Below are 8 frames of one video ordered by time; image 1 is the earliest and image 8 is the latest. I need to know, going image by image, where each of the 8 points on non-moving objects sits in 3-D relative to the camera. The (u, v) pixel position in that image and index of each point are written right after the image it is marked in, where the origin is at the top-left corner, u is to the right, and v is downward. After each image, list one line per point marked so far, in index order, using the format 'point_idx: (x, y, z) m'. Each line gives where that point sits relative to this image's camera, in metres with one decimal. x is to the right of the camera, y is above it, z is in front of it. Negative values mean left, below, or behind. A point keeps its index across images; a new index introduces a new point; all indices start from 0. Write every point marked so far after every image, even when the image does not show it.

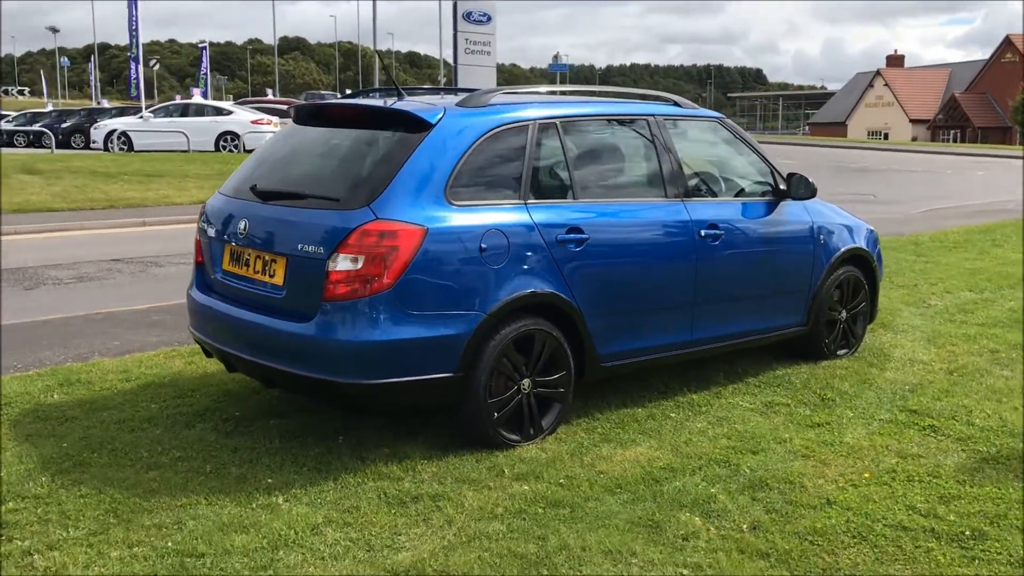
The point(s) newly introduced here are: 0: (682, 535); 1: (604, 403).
0: (+0.5, -0.8, +3.0) m
1: (+0.4, -0.5, +4.3) m
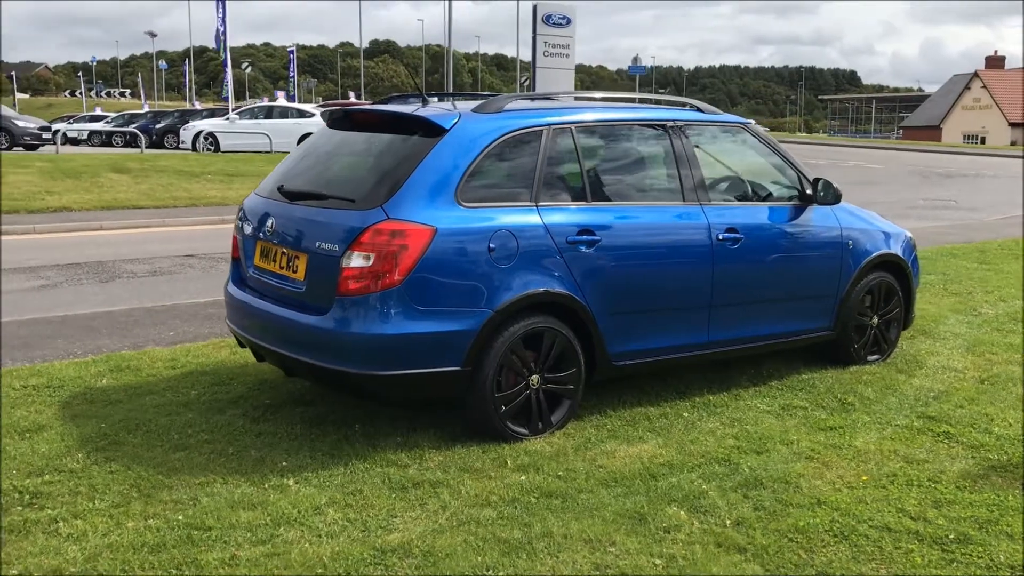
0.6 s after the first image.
0: (+0.5, -0.8, +3.1) m
1: (+0.5, -0.5, +4.4) m
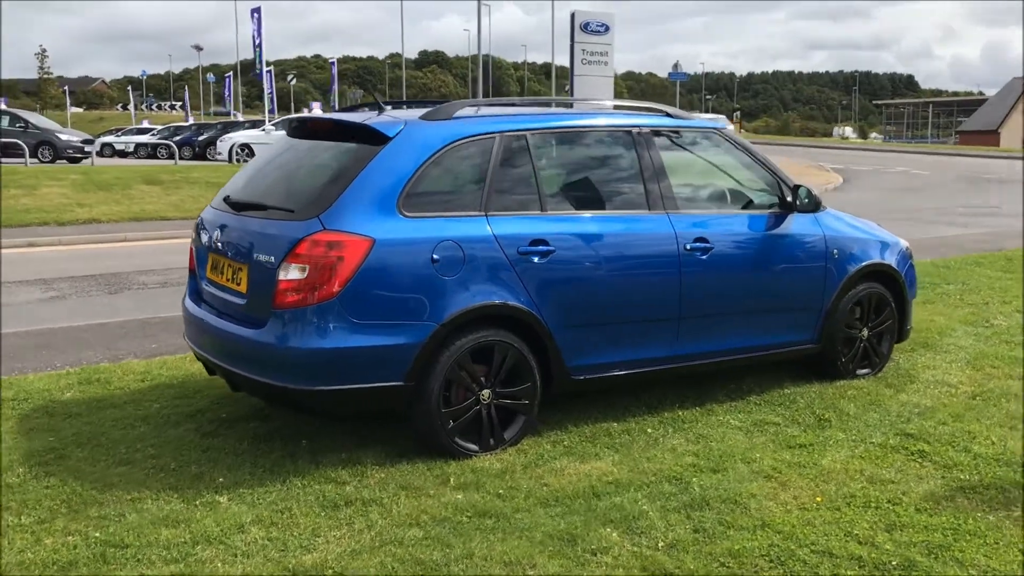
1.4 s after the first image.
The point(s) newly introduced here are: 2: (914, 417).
0: (+0.2, -0.8, +3.0) m
1: (+0.3, -0.6, +4.3) m
2: (+1.8, -0.6, +4.4) m
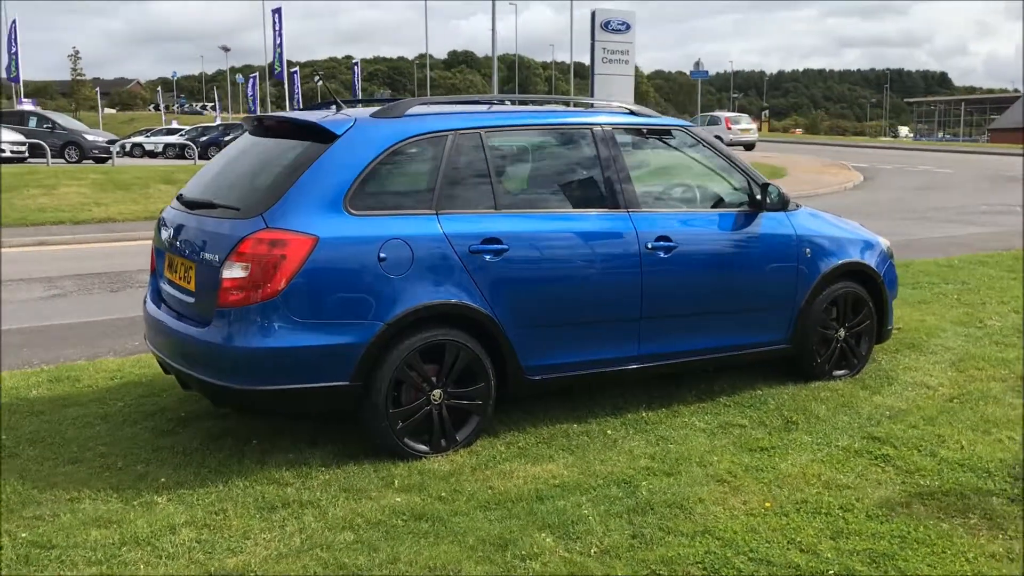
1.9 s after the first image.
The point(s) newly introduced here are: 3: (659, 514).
0: (0.0, -0.8, +3.0) m
1: (+0.1, -0.6, +4.3) m
2: (+1.6, -0.6, +4.3) m
3: (+0.5, -0.7, +3.3) m
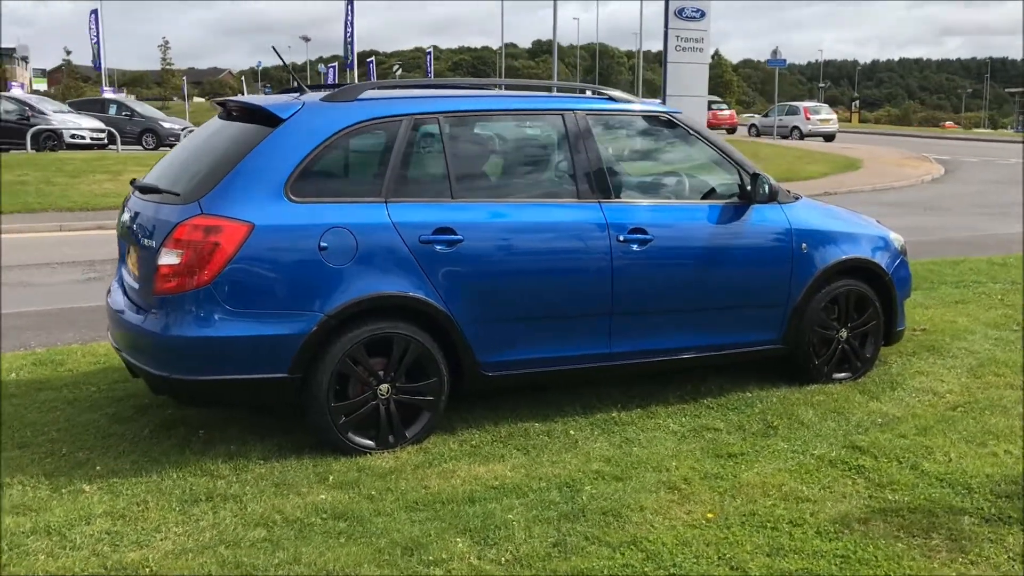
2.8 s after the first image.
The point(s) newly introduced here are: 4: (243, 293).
0: (-0.2, -0.8, +2.8) m
1: (0.0, -0.5, +4.1) m
2: (+1.5, -0.6, +4.1) m
3: (+0.2, -0.7, +3.1) m
4: (-0.9, 0.0, +3.4) m
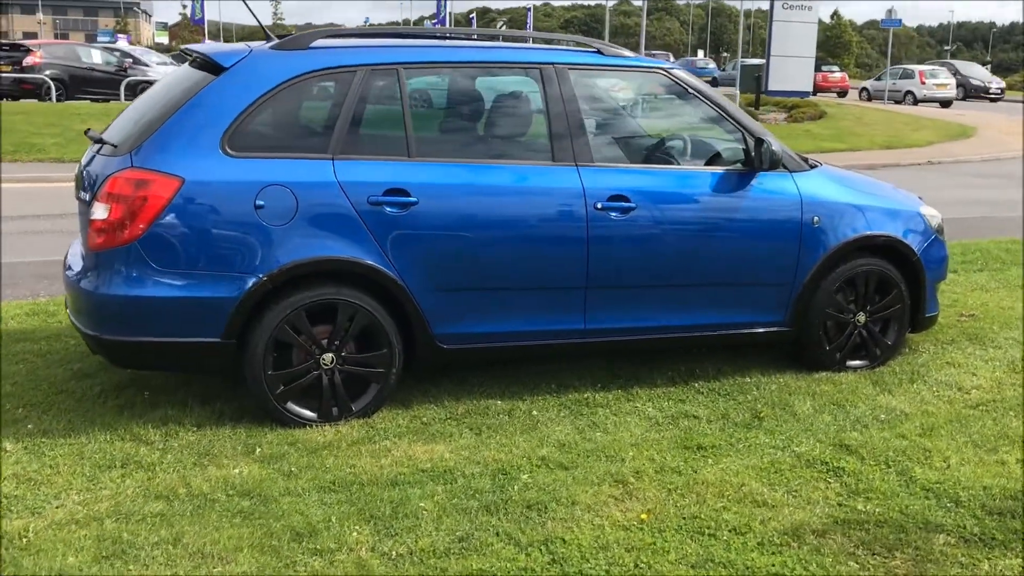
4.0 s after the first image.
0: (-0.5, -0.7, +2.6) m
1: (-0.2, -0.4, +3.9) m
2: (+1.3, -0.5, +3.7) m
3: (0.0, -0.7, +2.8) m
4: (-1.1, +0.1, +3.3) m
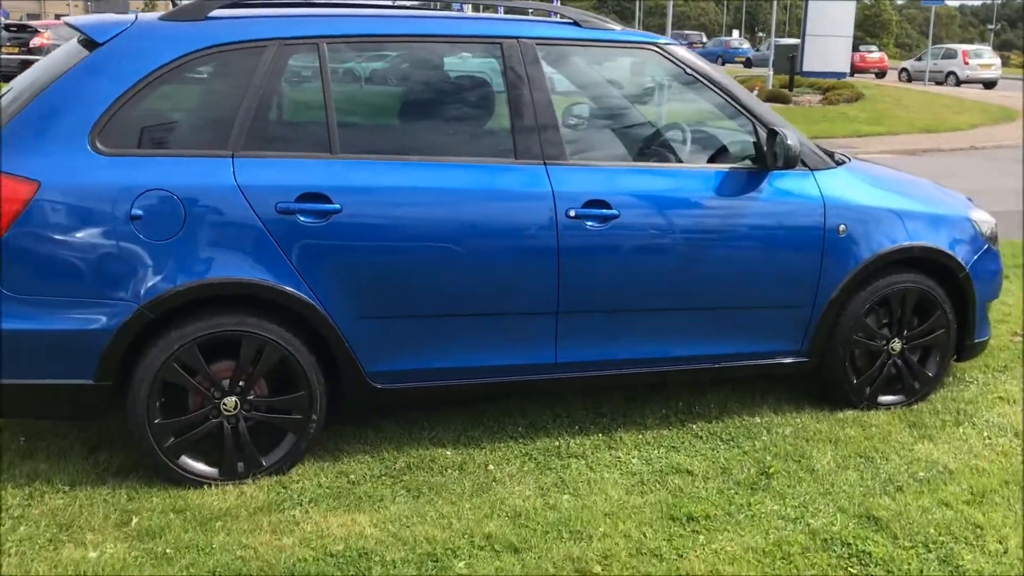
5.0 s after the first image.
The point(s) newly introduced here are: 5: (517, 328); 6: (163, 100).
0: (-0.7, -0.8, +2.0) m
1: (-0.3, -0.5, +3.2) m
2: (+1.2, -0.6, +2.9) m
3: (-0.2, -0.7, +2.2) m
4: (-1.3, 0.0, +2.6) m
5: (0.0, -0.1, +3.1) m
6: (-1.0, +0.5, +2.8) m
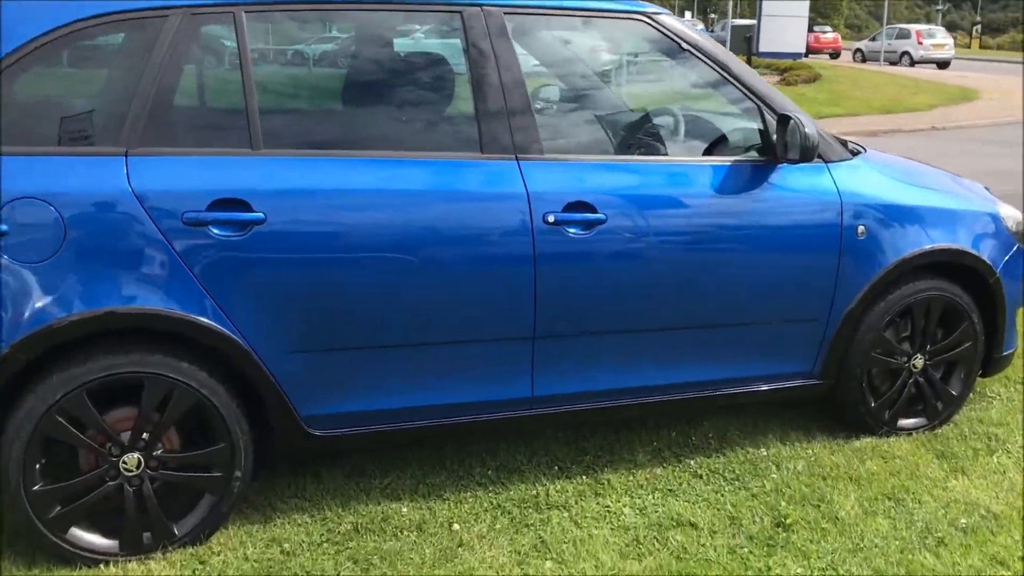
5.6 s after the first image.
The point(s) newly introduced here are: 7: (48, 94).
0: (-0.7, -0.9, +1.4) m
1: (-0.4, -0.5, +2.7) m
2: (+1.1, -0.6, +2.5) m
3: (-0.2, -0.8, +1.7) m
4: (-1.3, 0.0, +2.0) m
5: (-0.1, -0.2, +2.6) m
6: (-1.0, +0.4, +2.2) m
7: (-1.0, +0.4, +2.2) m
